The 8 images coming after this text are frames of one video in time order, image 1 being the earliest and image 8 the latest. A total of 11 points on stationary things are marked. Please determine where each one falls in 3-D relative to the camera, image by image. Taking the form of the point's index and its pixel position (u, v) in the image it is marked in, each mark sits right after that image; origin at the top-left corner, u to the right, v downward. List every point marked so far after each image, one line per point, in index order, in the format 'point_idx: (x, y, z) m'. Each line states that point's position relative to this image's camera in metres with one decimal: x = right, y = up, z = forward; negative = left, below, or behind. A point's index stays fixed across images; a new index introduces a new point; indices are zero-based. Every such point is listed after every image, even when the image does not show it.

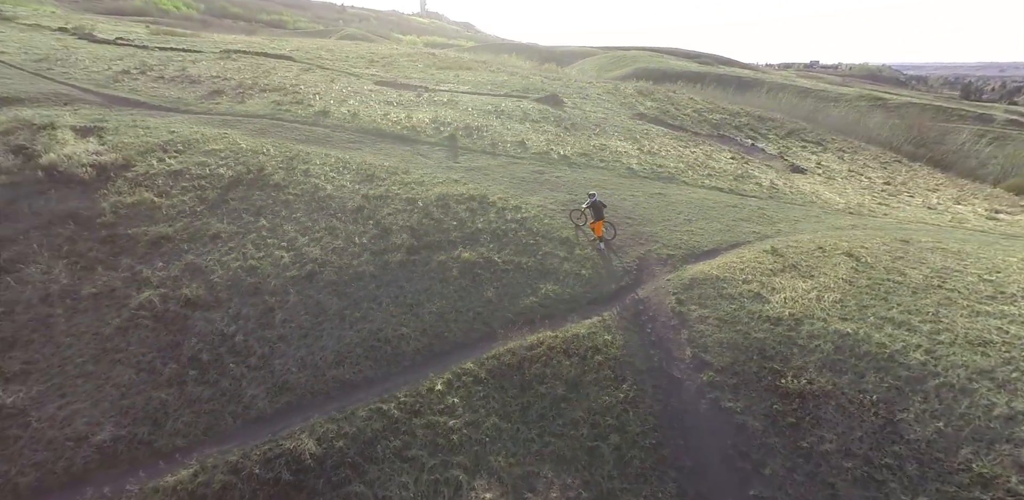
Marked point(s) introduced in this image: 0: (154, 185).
0: (-11.0, +2.2, +17.1) m
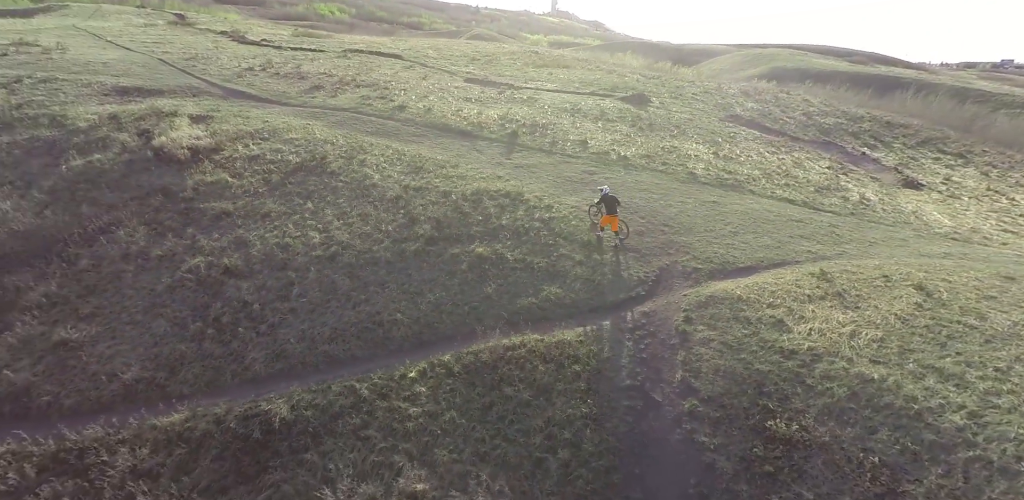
0: (-9.9, +3.2, +19.6) m
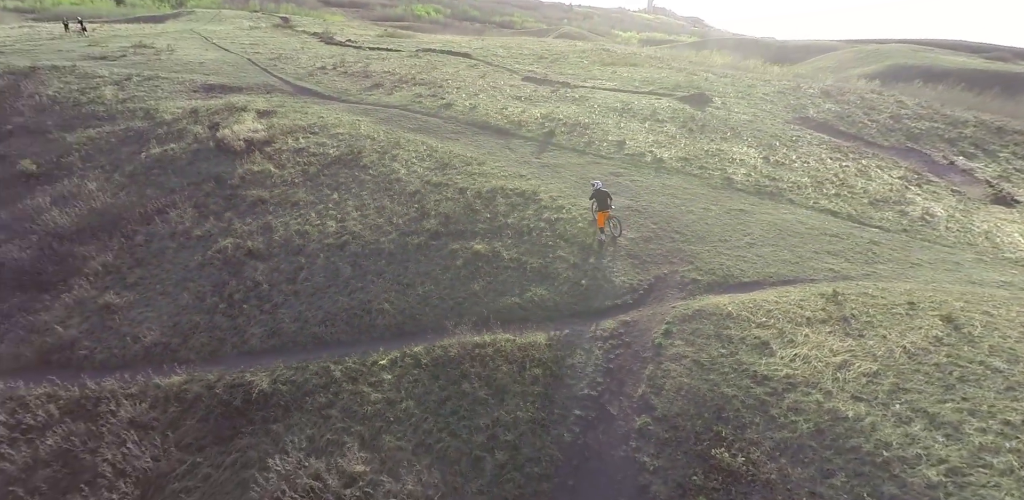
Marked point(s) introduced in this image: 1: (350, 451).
0: (-9.1, +3.8, +21.4) m
1: (-3.4, -4.2, +11.7) m
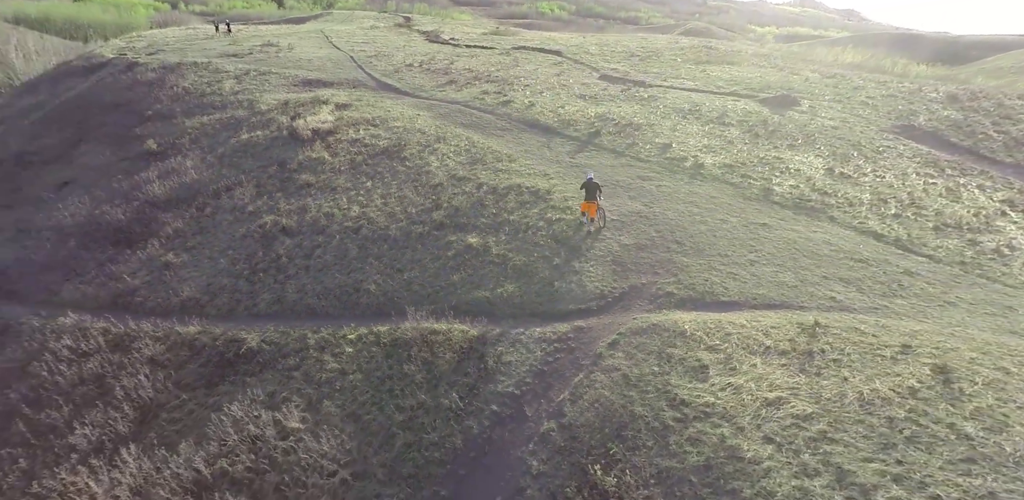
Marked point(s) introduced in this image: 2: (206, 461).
0: (-7.6, +4.6, +23.7) m
1: (-5.2, -3.8, +13.0) m
2: (-6.5, -4.5, +12.0) m
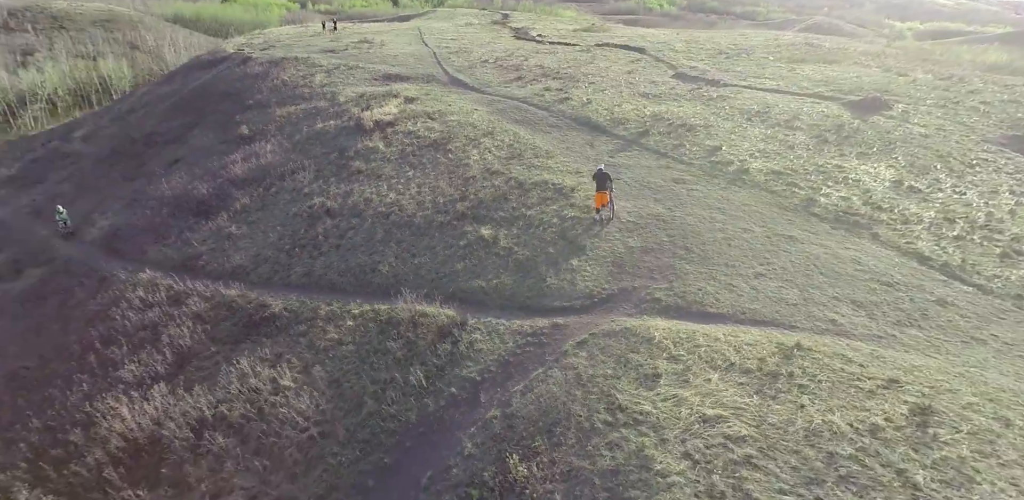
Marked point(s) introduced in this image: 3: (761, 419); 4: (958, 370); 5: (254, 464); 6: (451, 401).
0: (-5.5, +5.4, +25.3) m
1: (-5.9, -3.2, +14.5) m
2: (-7.5, -3.8, +13.7) m
3: (+4.4, -3.0, +9.8) m
4: (+8.8, -2.4, +10.9) m
5: (-5.5, -4.6, +12.0) m
6: (-1.4, -3.4, +12.4) m
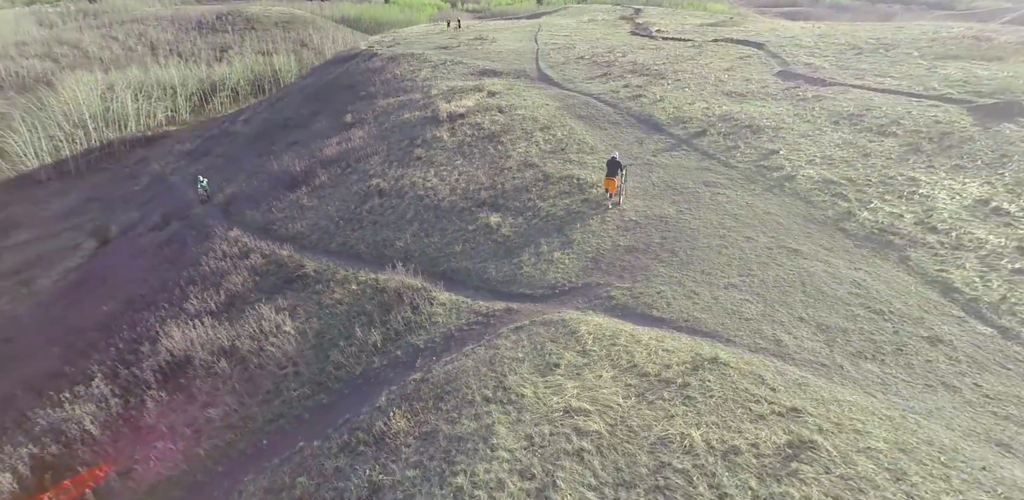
0: (-2.5, +6.2, +27.1) m
1: (-6.7, -2.2, +16.9) m
2: (-8.5, -2.6, +16.7) m
3: (+1.9, -3.0, +9.6) m
4: (+6.5, -2.8, +9.5) m
5: (-7.1, -3.6, +14.5) m
6: (-3.0, -2.8, +13.6) m
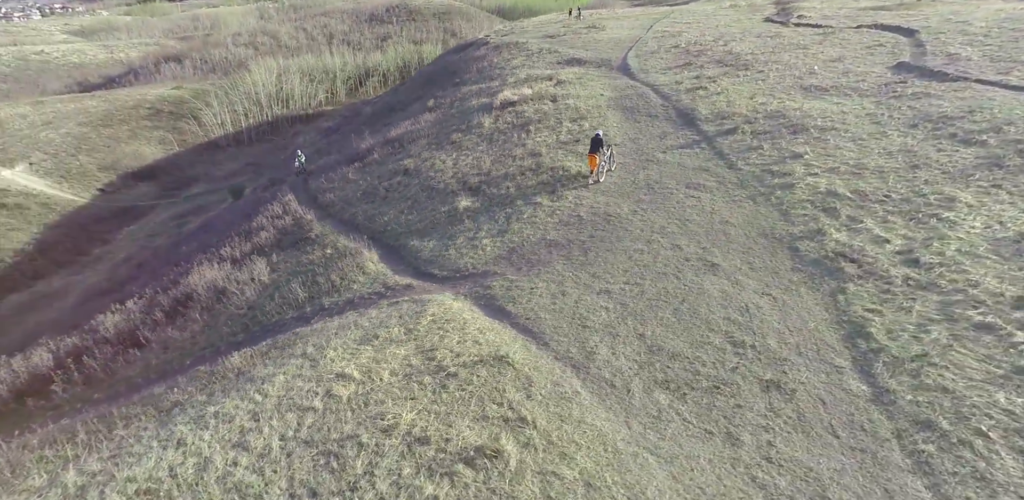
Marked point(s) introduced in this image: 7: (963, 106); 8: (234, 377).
0: (-0.1, +6.9, +27.5) m
1: (-8.2, -0.8, +19.5) m
2: (-10.0, -1.0, +19.8) m
3: (-2.6, -2.6, +9.9) m
4: (+1.7, -2.9, +8.3) m
5: (-9.6, -2.2, +17.4) m
6: (-5.8, -1.9, +15.2) m
7: (+15.6, +5.0, +19.0) m
8: (-5.7, -2.7, +11.5) m
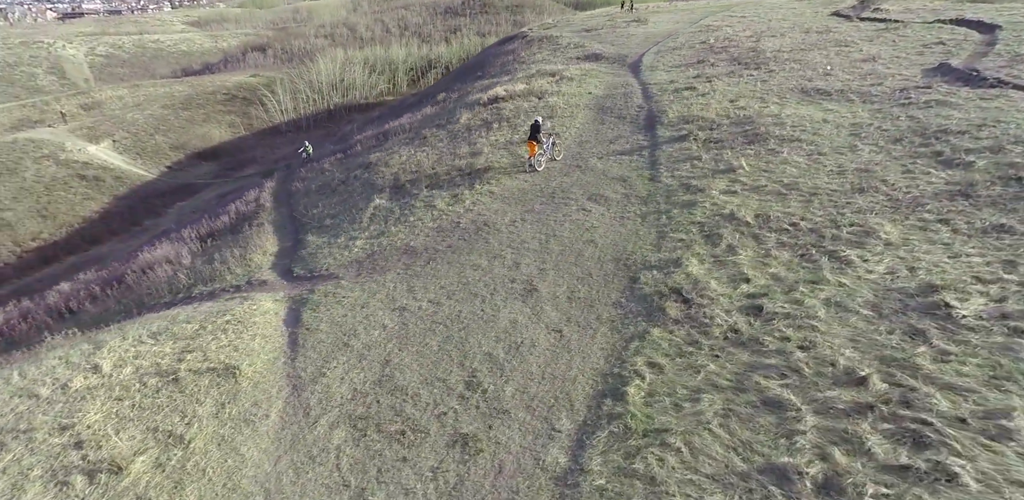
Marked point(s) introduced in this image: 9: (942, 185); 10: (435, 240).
0: (-0.8, +6.8, +26.4) m
1: (-10.9, -0.2, +20.2) m
2: (-12.6, -0.3, +20.9) m
3: (-7.4, -2.4, +9.7) m
4: (-3.5, -3.1, +7.4) m
5: (-12.8, -1.5, +18.5) m
6: (-9.5, -1.5, +15.6) m
7: (+12.8, +3.7, +15.2) m
8: (-10.1, -2.3, +12.0) m
9: (+9.8, +1.5, +12.6) m
10: (-2.0, +0.3, +14.3) m
